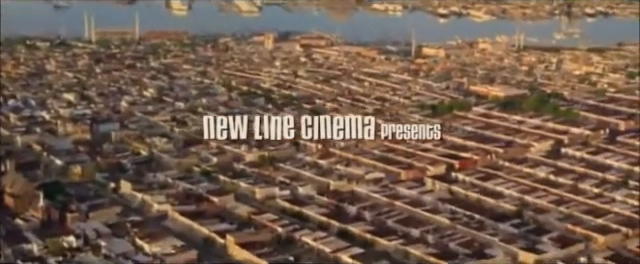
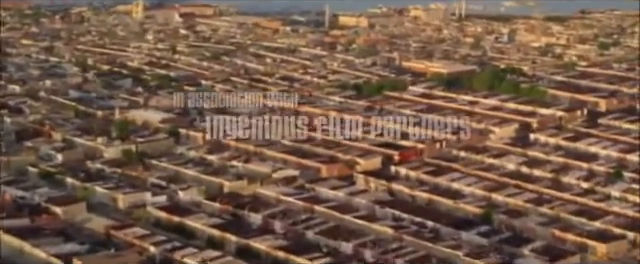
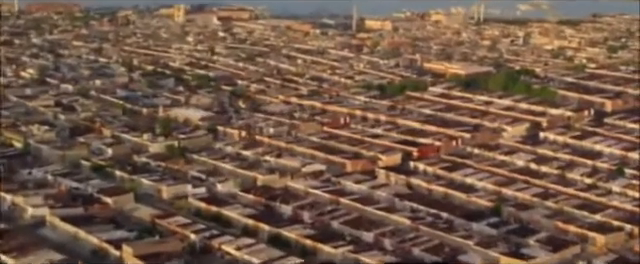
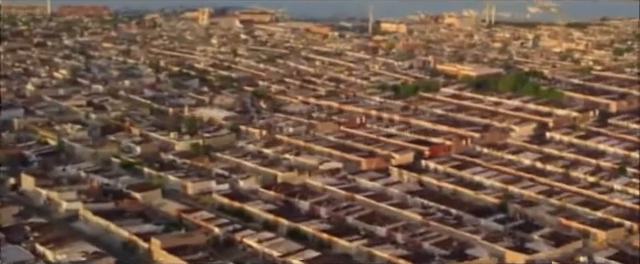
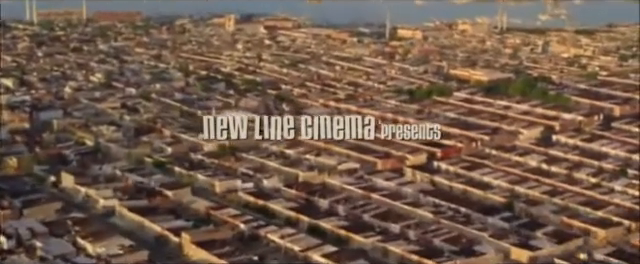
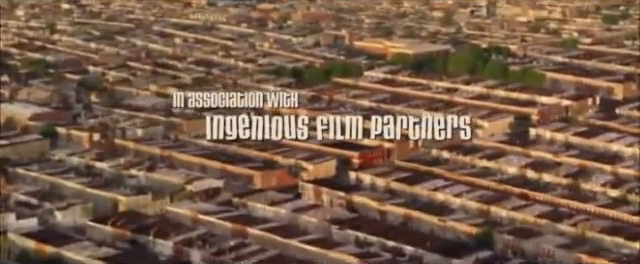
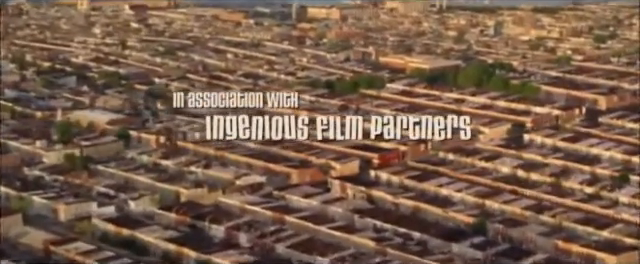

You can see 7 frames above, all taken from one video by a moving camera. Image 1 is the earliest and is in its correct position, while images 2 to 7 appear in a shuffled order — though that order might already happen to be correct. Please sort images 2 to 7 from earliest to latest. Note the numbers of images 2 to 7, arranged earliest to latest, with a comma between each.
5, 4, 3, 2, 7, 6
